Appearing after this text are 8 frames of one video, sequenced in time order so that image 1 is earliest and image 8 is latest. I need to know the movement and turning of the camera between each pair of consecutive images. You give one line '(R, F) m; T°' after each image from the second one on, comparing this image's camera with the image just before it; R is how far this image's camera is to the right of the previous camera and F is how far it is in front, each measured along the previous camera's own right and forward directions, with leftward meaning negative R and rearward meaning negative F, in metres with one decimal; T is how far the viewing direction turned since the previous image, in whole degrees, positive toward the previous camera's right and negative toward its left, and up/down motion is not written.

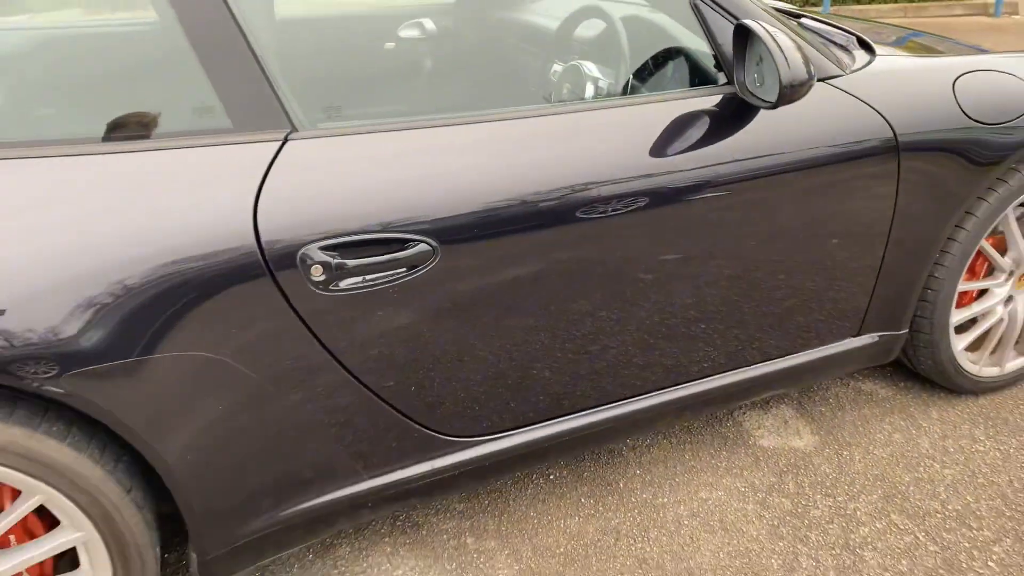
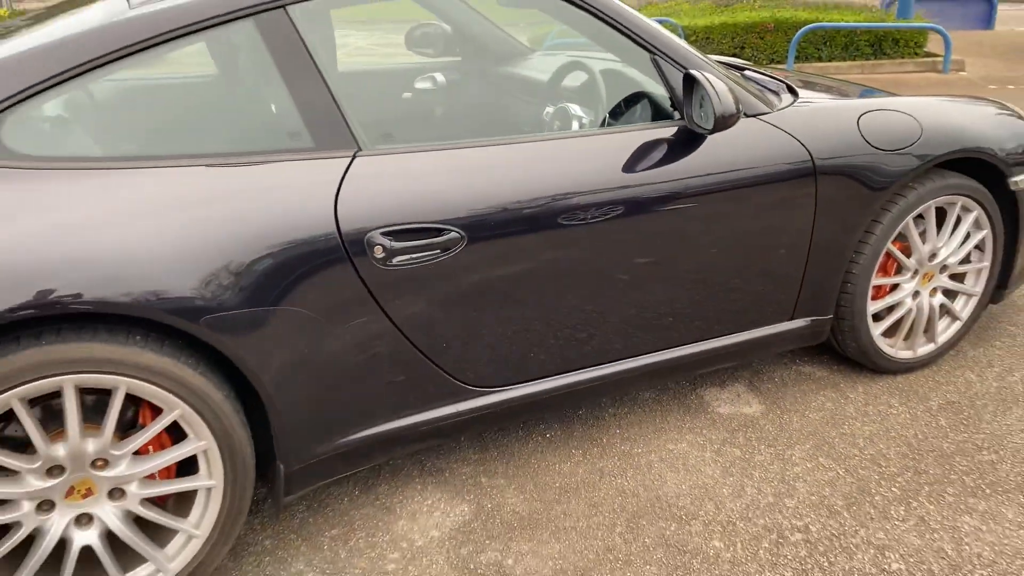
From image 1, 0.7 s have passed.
(0.0, -0.5) m; +1°
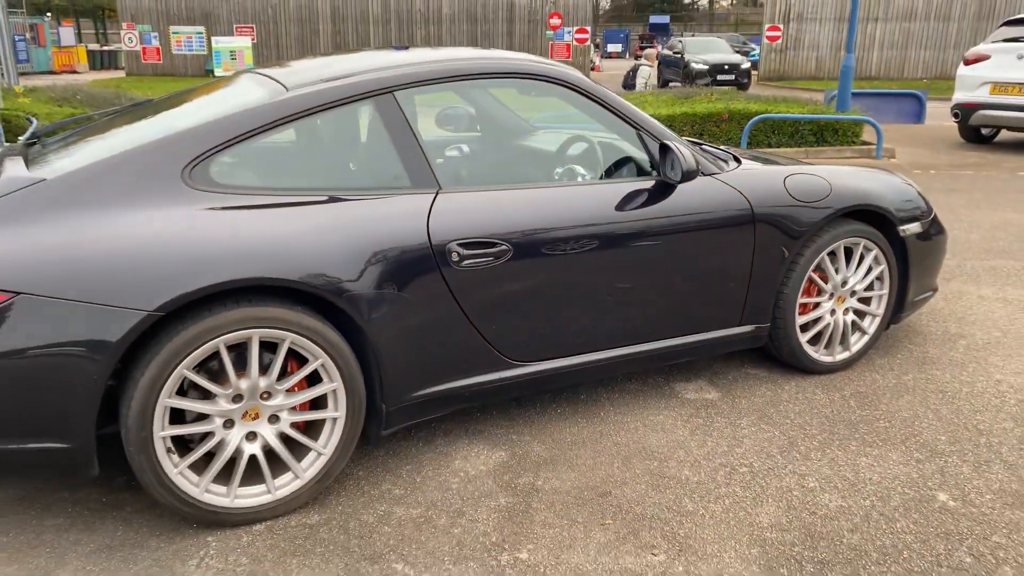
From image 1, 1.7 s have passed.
(-0.2, -0.8) m; +2°
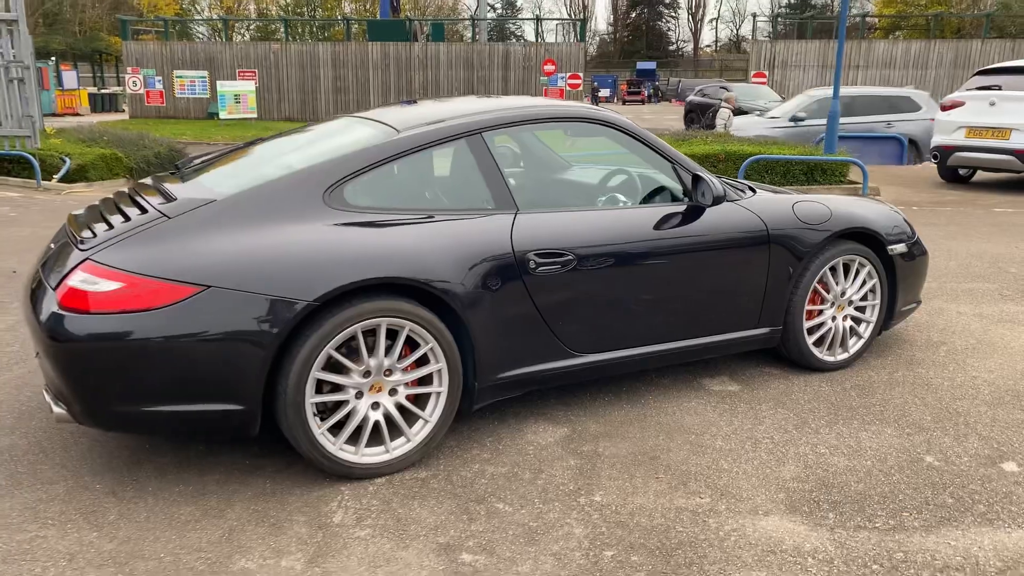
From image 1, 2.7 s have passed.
(-0.3, -0.6) m; +1°
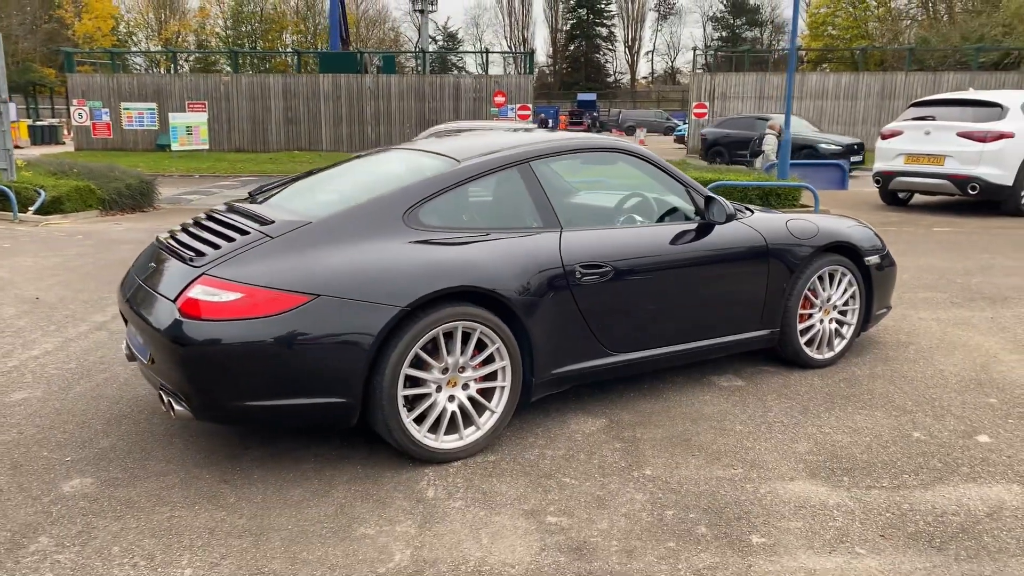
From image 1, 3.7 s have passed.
(-0.5, -0.5) m; +4°
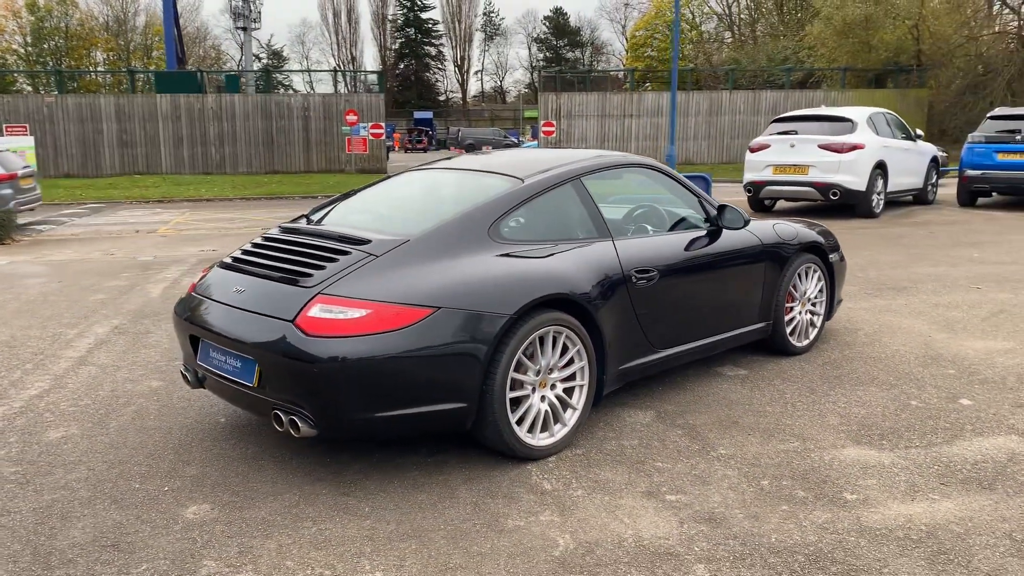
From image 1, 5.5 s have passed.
(-1.1, -0.2) m; +11°
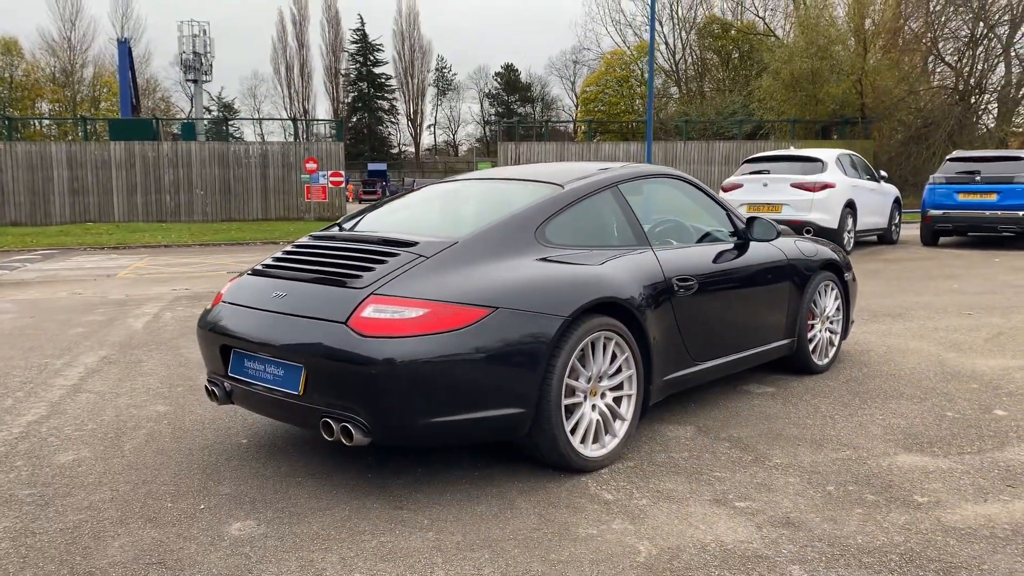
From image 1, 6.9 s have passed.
(-0.4, +0.1) m; +3°
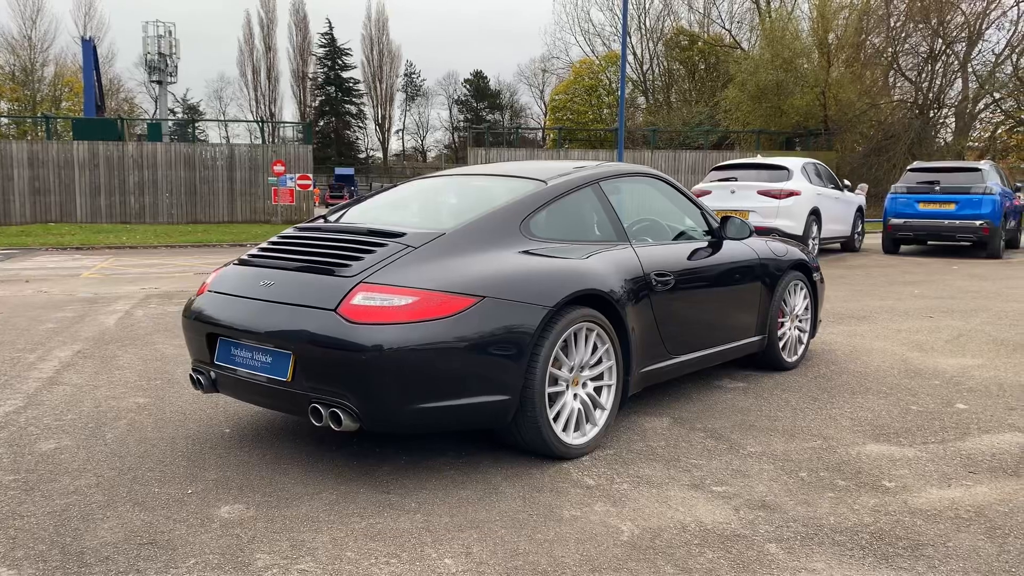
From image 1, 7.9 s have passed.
(-0.1, -0.1) m; +2°
